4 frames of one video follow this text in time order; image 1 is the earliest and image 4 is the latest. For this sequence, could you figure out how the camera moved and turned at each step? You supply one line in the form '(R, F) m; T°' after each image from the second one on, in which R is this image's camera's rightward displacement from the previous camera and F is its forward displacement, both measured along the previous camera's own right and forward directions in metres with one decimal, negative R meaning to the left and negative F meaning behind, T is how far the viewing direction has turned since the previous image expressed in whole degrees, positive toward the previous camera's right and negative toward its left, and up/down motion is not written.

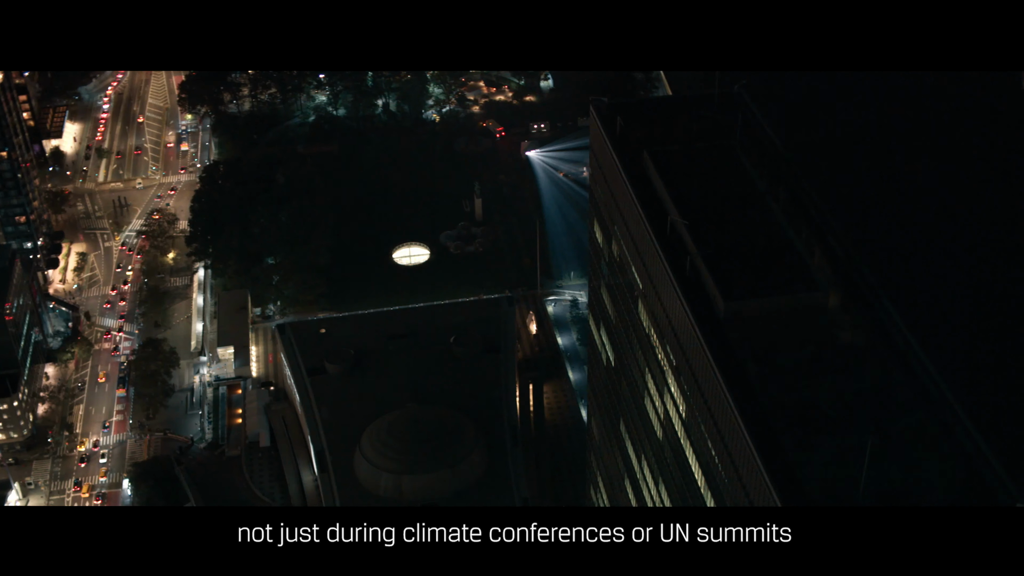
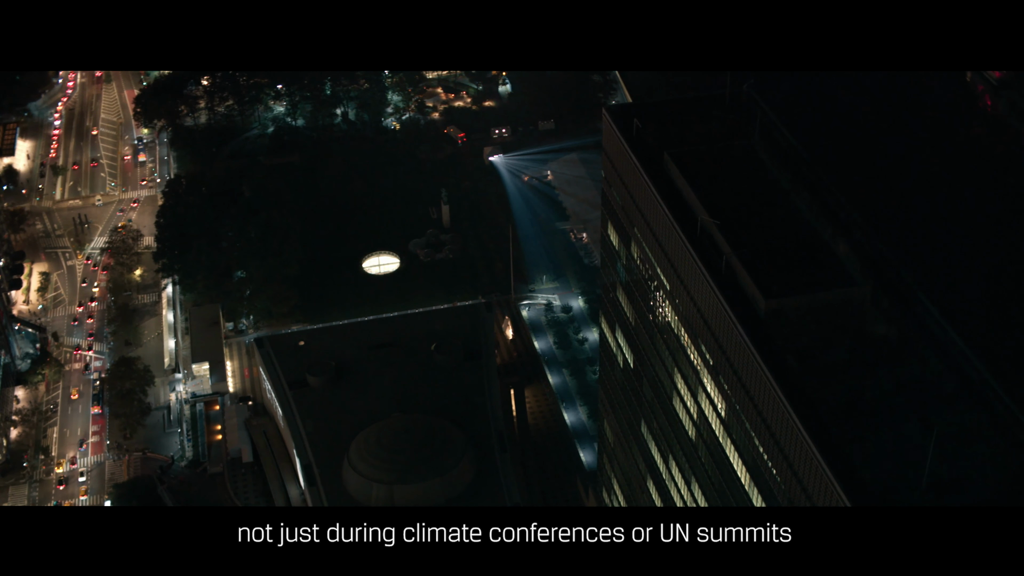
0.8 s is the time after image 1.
(-1.1, +0.1) m; +3°
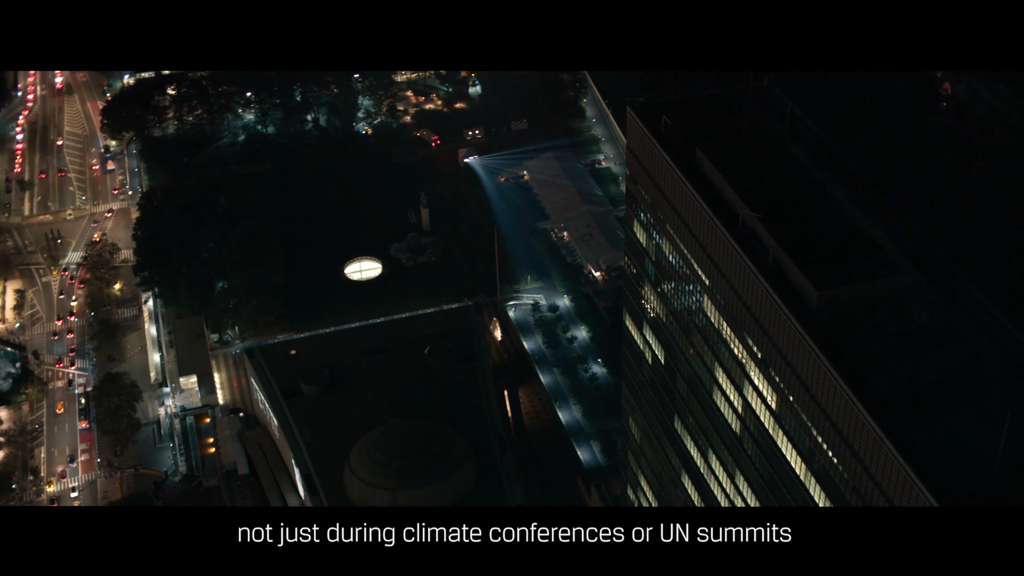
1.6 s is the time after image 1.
(-1.2, +0.1) m; +3°
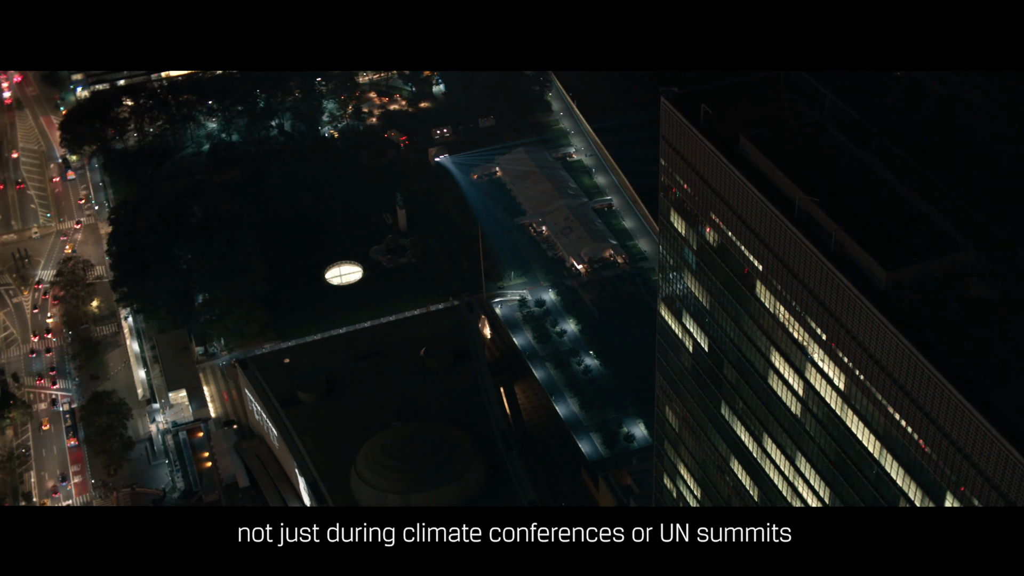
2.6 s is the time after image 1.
(-1.6, +0.2) m; +4°
